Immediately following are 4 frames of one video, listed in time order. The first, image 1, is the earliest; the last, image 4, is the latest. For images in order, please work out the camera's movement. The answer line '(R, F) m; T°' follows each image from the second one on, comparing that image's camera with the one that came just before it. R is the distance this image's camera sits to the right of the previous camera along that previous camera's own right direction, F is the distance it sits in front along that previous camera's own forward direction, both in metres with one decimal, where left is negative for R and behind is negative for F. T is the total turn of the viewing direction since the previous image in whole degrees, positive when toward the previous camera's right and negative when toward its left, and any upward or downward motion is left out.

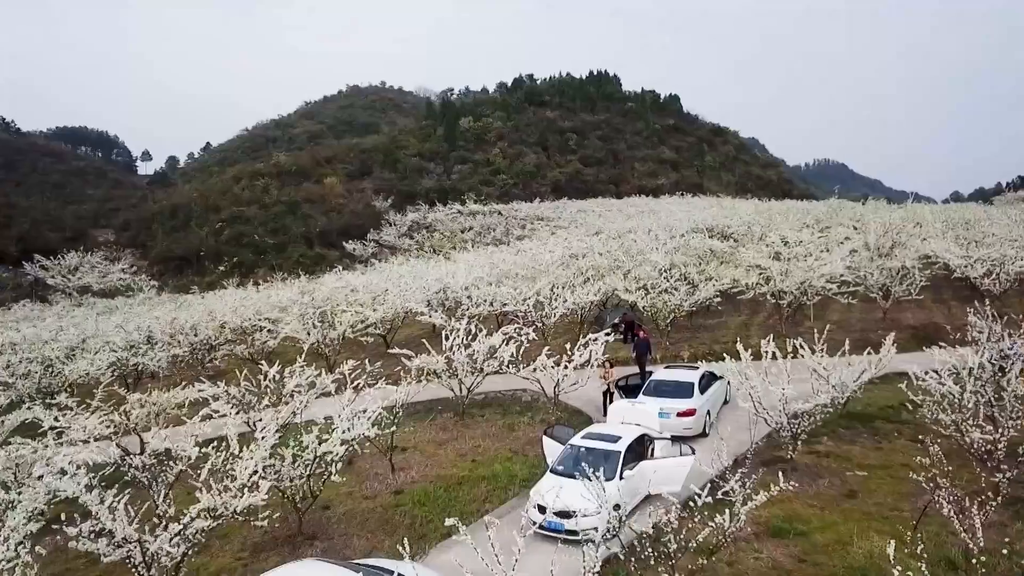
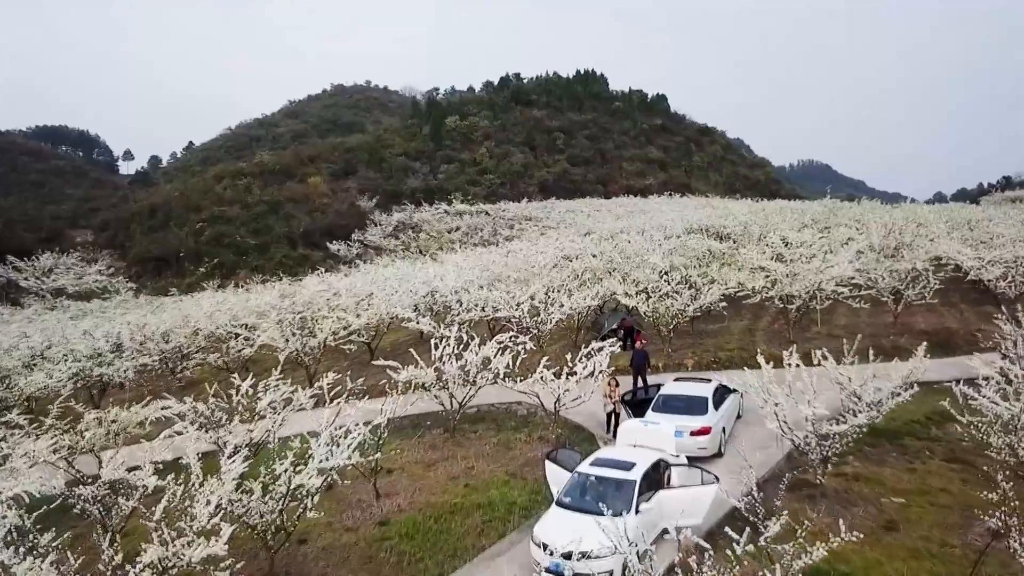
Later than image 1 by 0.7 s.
(-0.1, +0.9) m; +1°
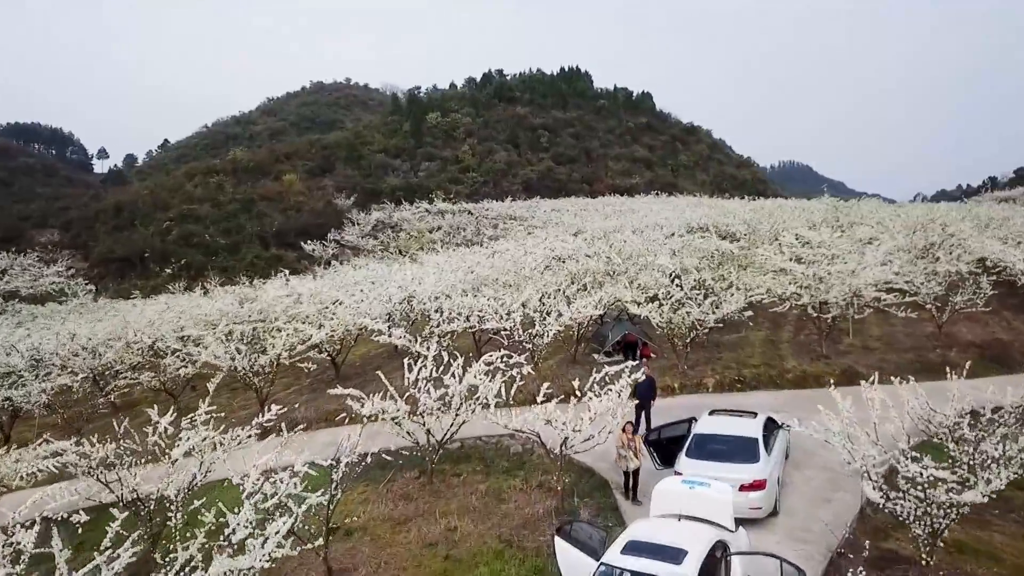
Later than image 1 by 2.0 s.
(-0.1, +2.2) m; +1°
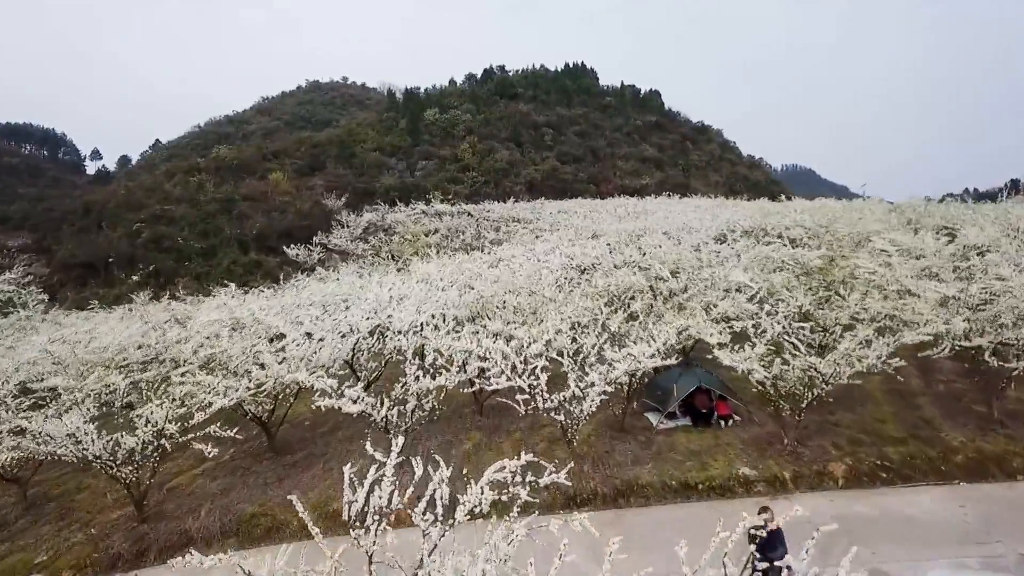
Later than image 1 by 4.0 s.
(-0.2, +4.4) m; 0°
